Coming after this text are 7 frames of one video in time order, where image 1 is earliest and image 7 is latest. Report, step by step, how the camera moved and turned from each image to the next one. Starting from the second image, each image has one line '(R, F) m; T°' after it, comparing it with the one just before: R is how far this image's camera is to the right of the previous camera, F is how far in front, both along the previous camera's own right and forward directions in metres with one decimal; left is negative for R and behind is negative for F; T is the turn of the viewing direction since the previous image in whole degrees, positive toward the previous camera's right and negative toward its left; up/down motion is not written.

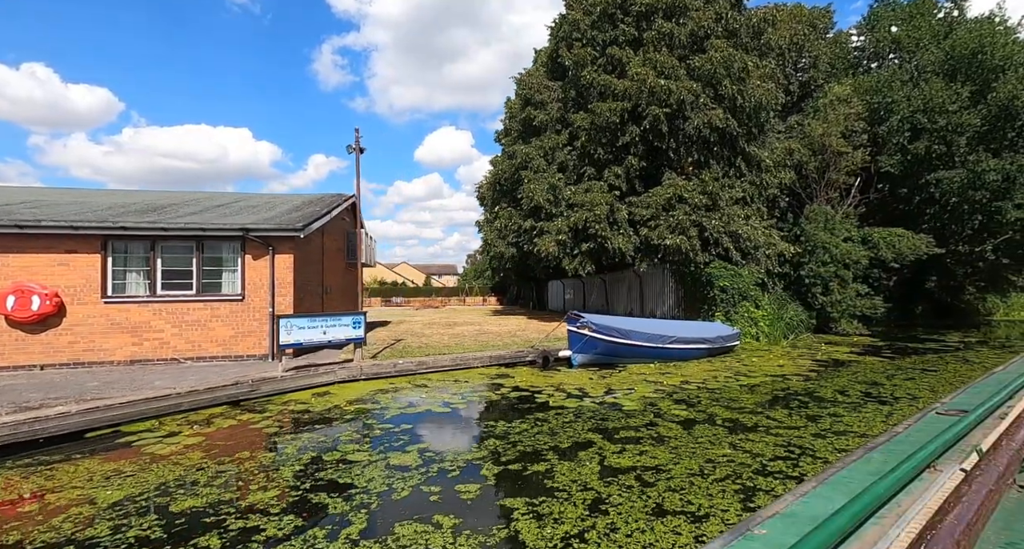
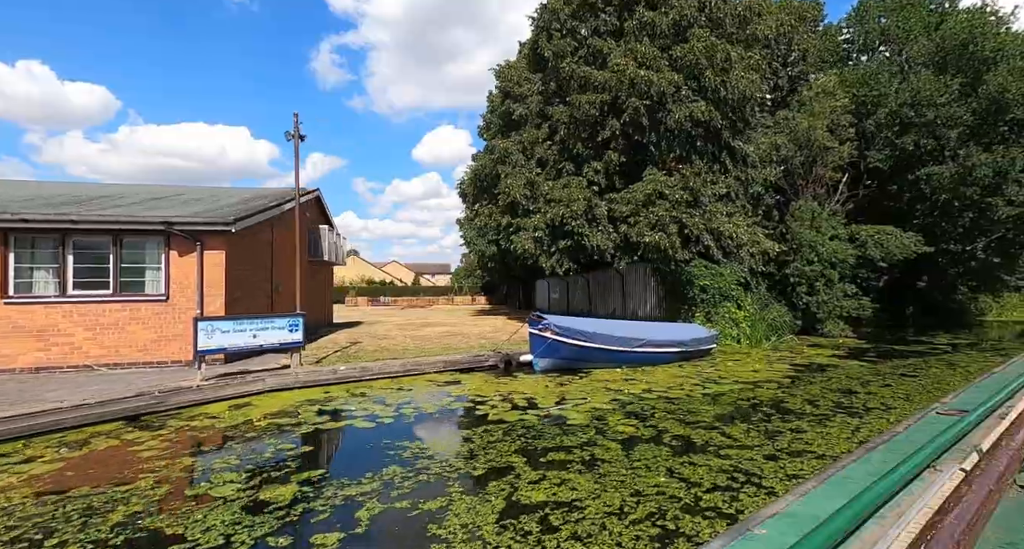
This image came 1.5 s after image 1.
(+0.8, +0.8) m; 0°
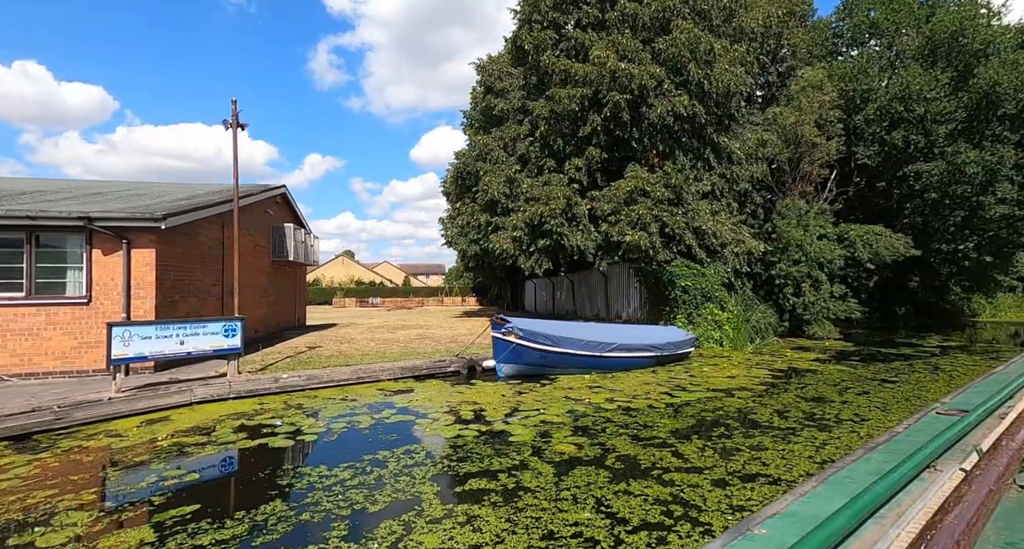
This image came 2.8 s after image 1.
(+0.7, +0.7) m; 0°
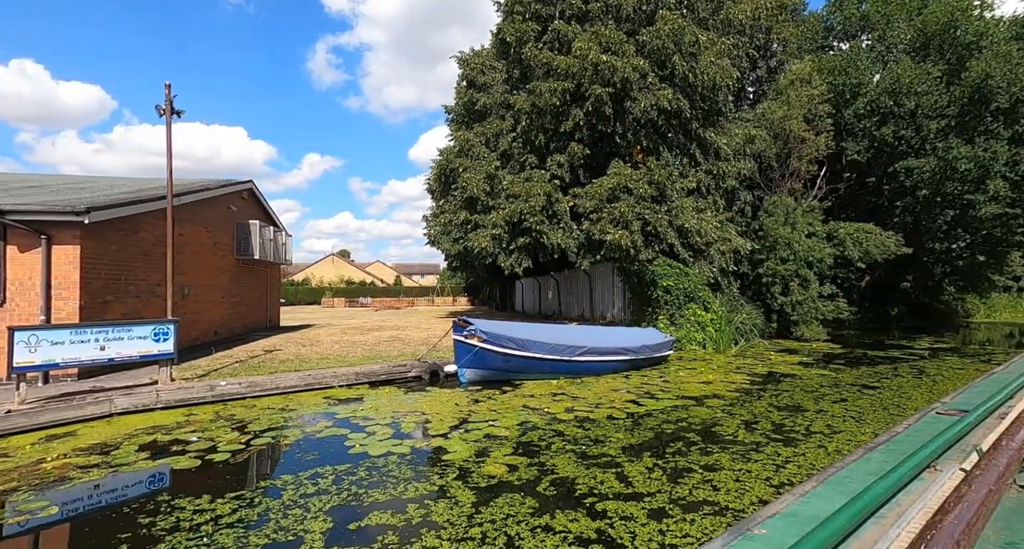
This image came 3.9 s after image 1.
(+0.7, +0.6) m; 0°
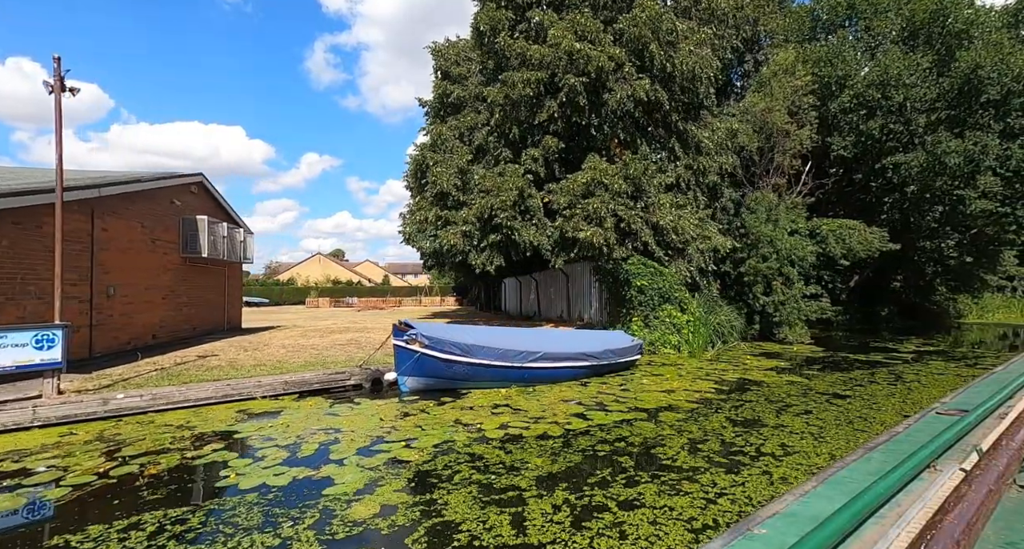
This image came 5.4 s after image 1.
(+0.9, +0.9) m; 0°
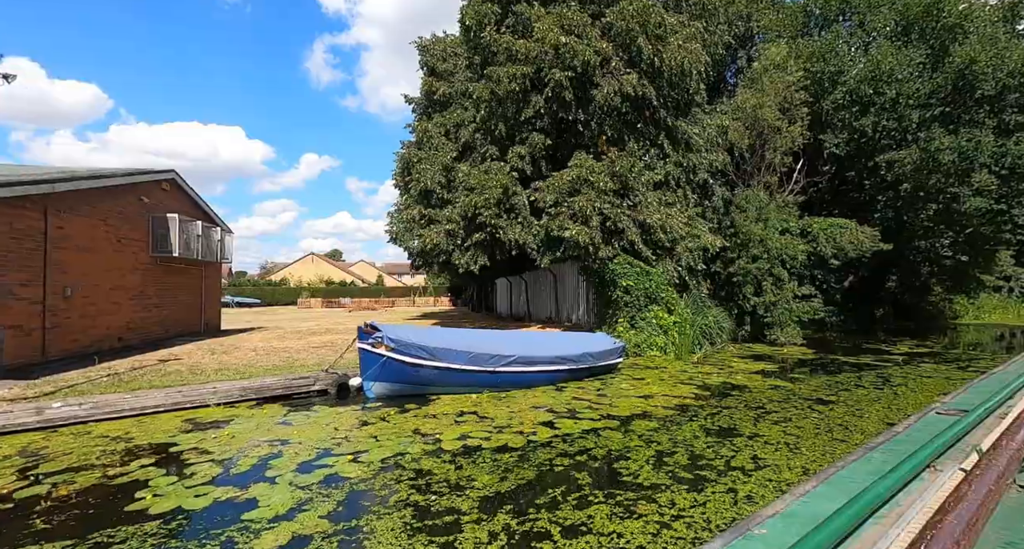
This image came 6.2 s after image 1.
(+0.5, +0.4) m; 0°
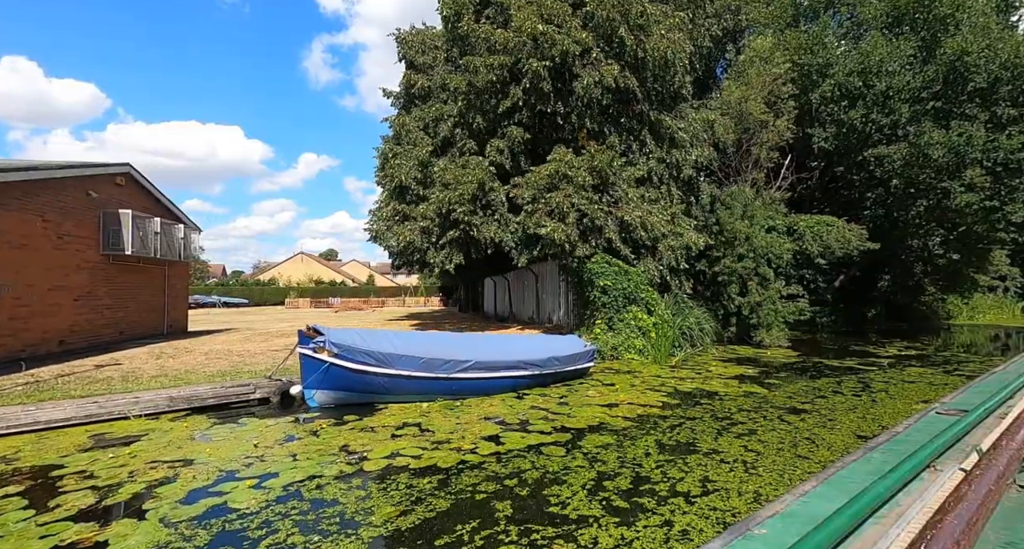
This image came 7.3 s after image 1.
(+0.7, +0.7) m; 0°
